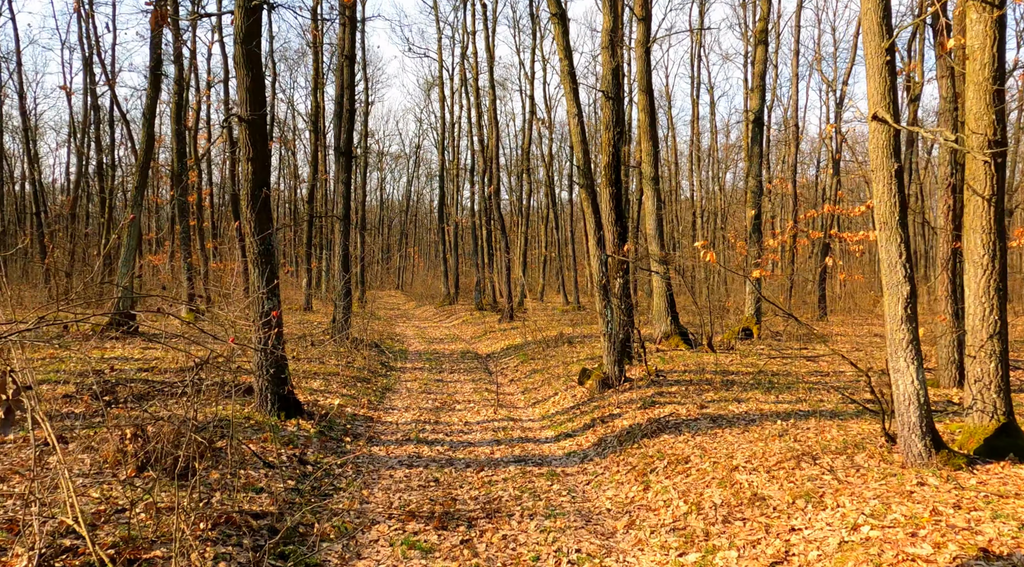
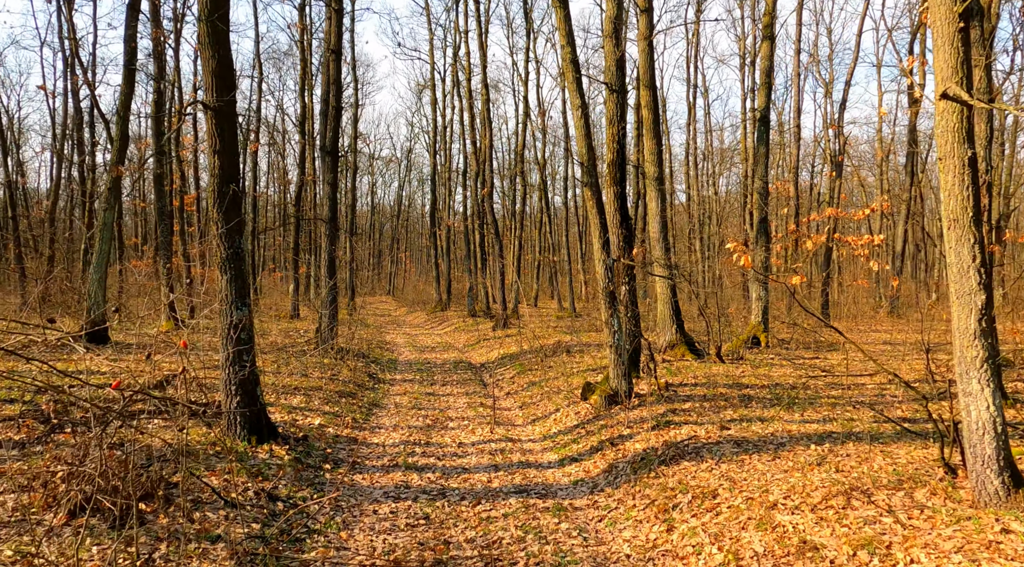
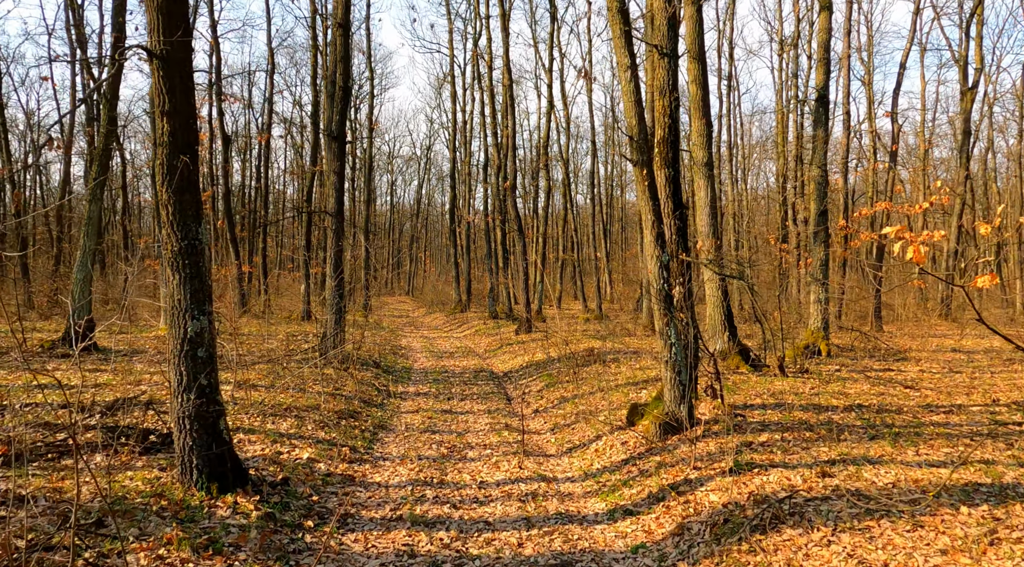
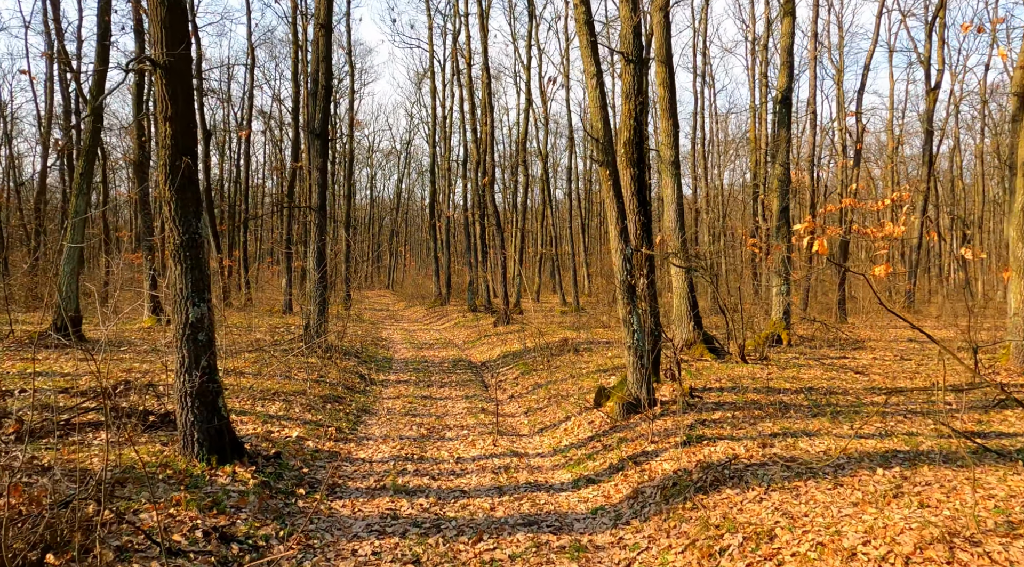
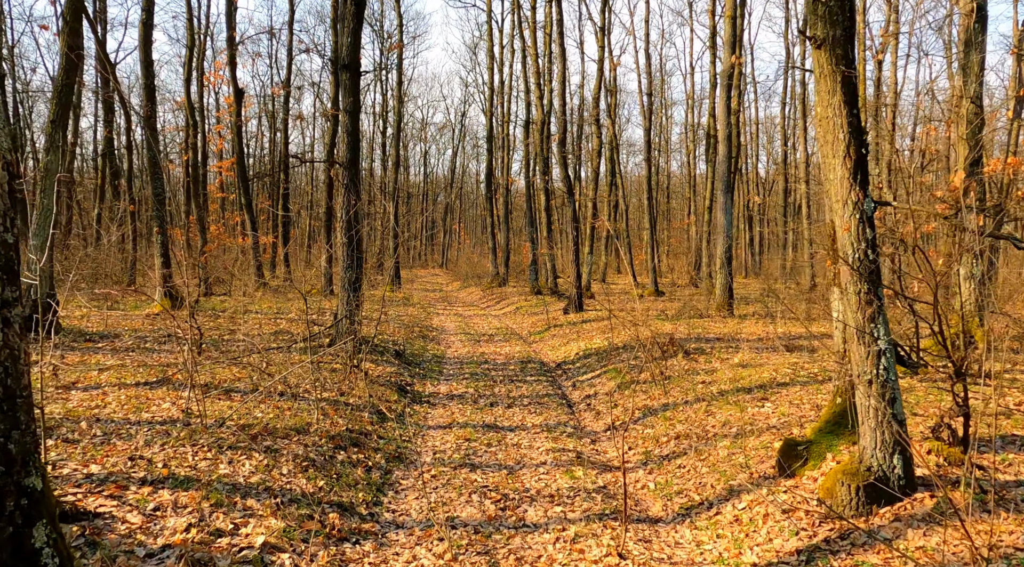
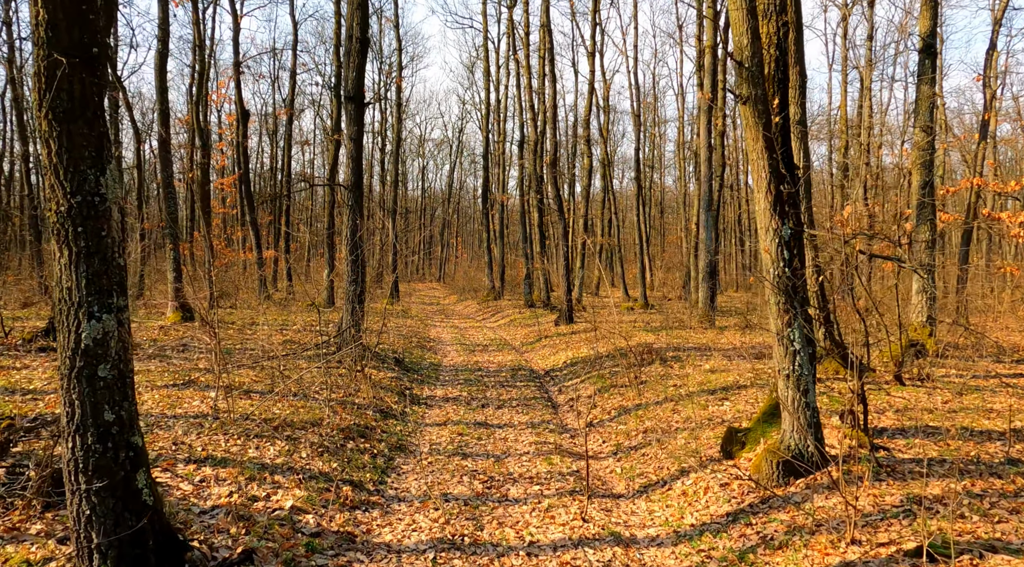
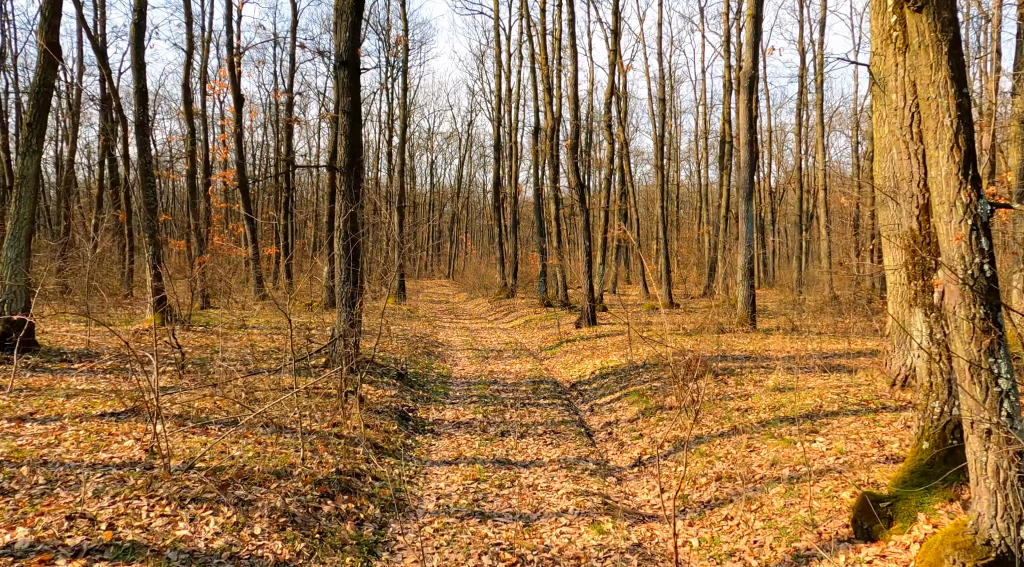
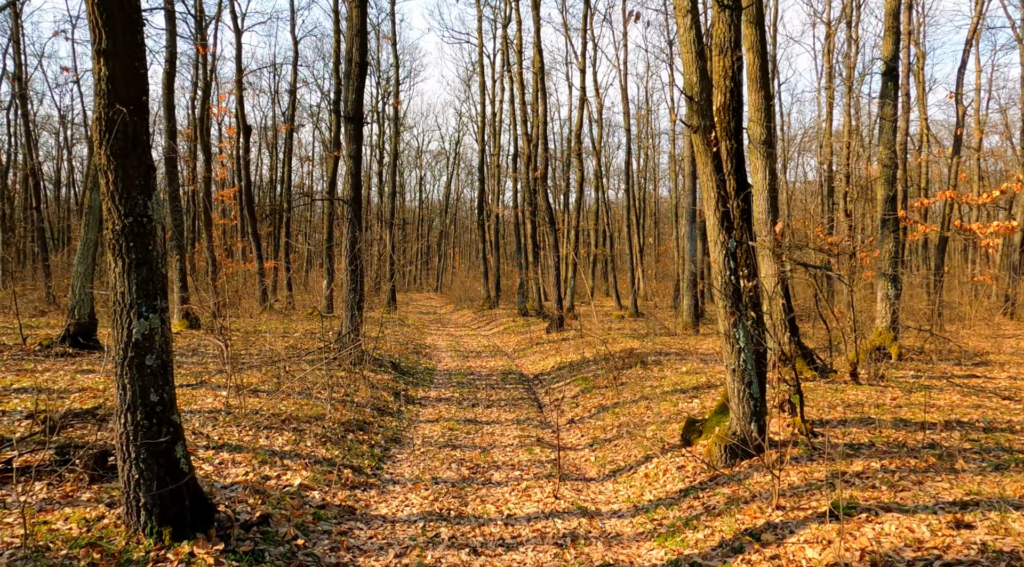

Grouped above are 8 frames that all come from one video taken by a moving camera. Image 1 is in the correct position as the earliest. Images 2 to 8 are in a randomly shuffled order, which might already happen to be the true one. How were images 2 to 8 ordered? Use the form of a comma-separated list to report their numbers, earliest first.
2, 4, 3, 8, 6, 5, 7
